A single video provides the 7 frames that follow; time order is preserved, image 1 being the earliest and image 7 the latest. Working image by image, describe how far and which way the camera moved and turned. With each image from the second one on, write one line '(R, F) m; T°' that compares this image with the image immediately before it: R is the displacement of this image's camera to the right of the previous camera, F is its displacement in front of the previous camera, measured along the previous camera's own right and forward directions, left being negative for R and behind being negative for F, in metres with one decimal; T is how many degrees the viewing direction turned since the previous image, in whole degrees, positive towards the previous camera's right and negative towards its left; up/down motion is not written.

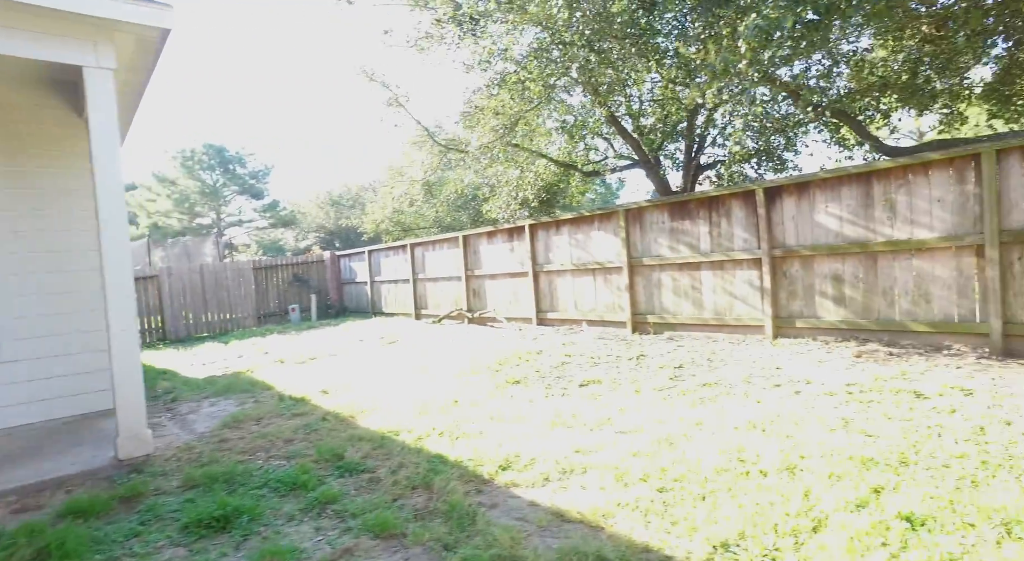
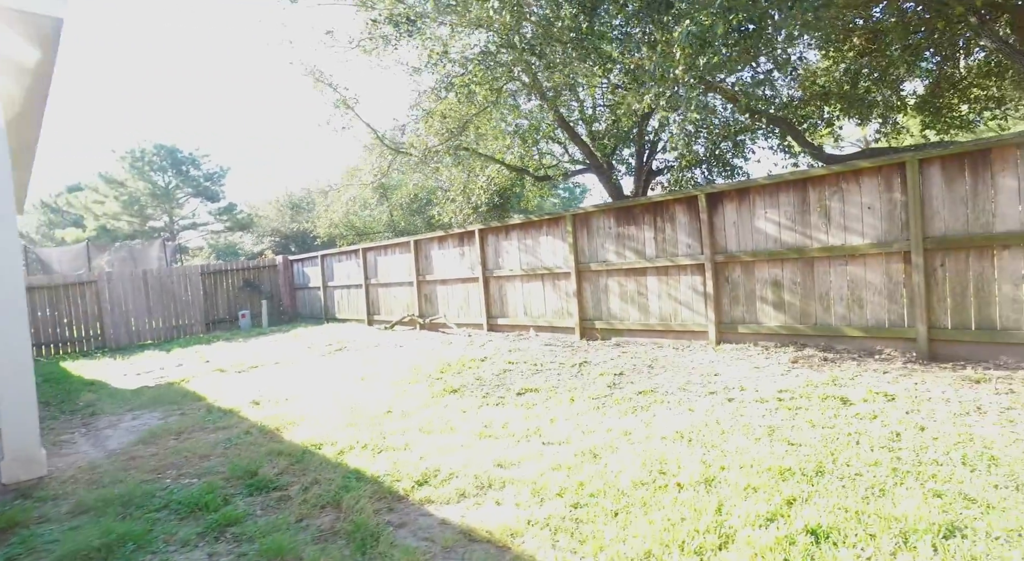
(+0.3, +0.1) m; +3°
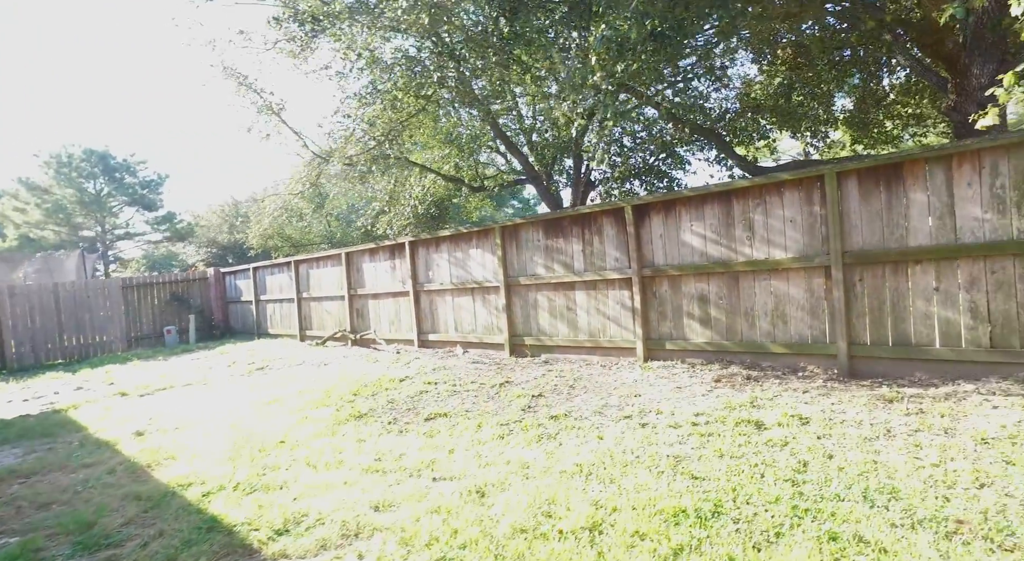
(+0.4, +0.3) m; +4°
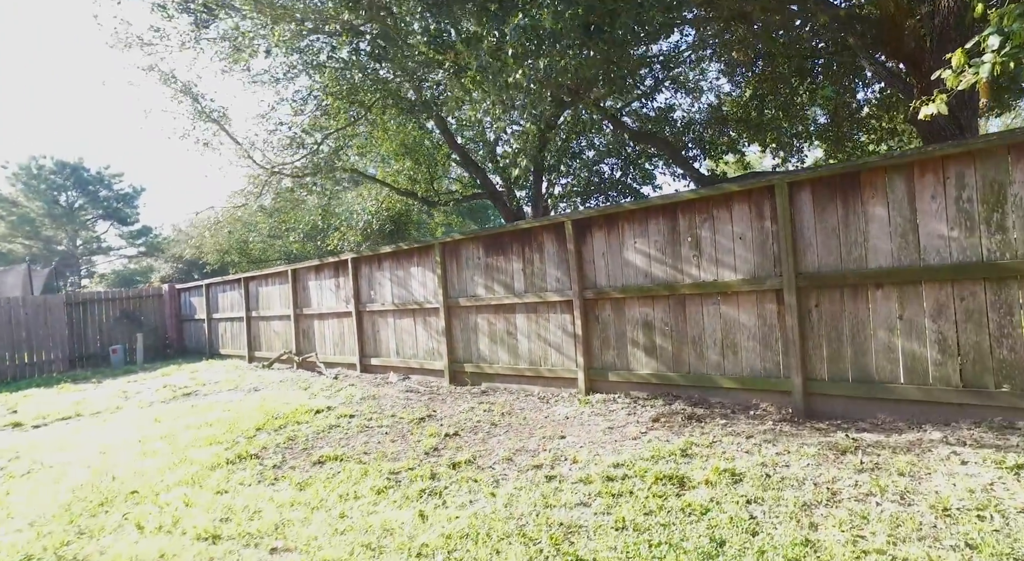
(+0.6, +0.5) m; 0°
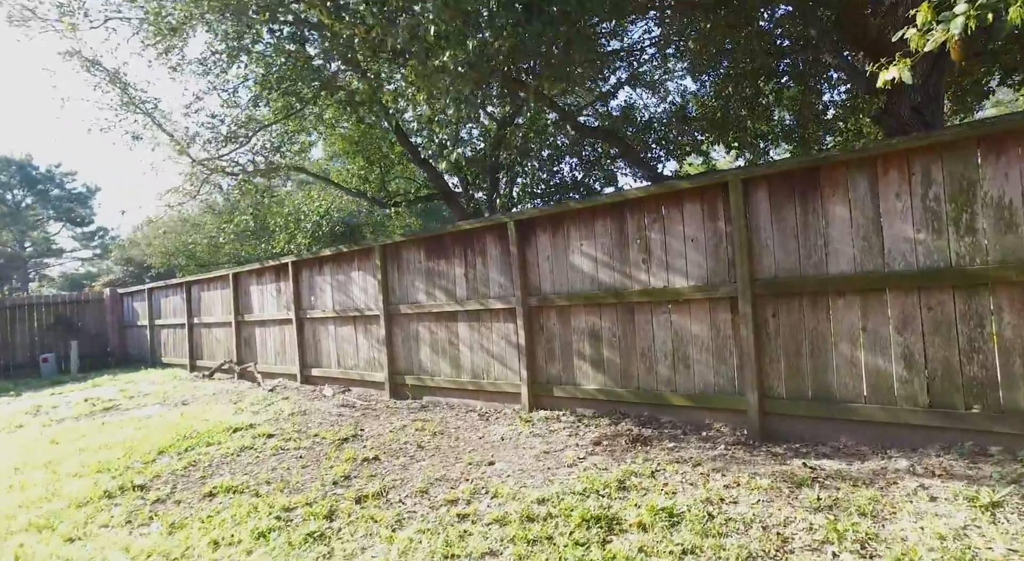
(+0.3, +0.4) m; +2°
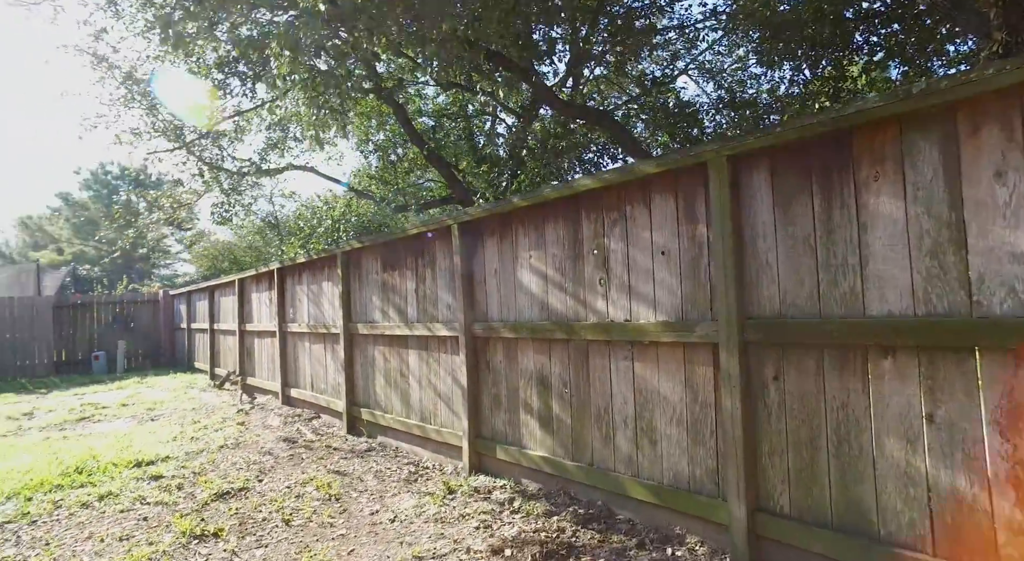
(+0.9, +1.1) m; -10°
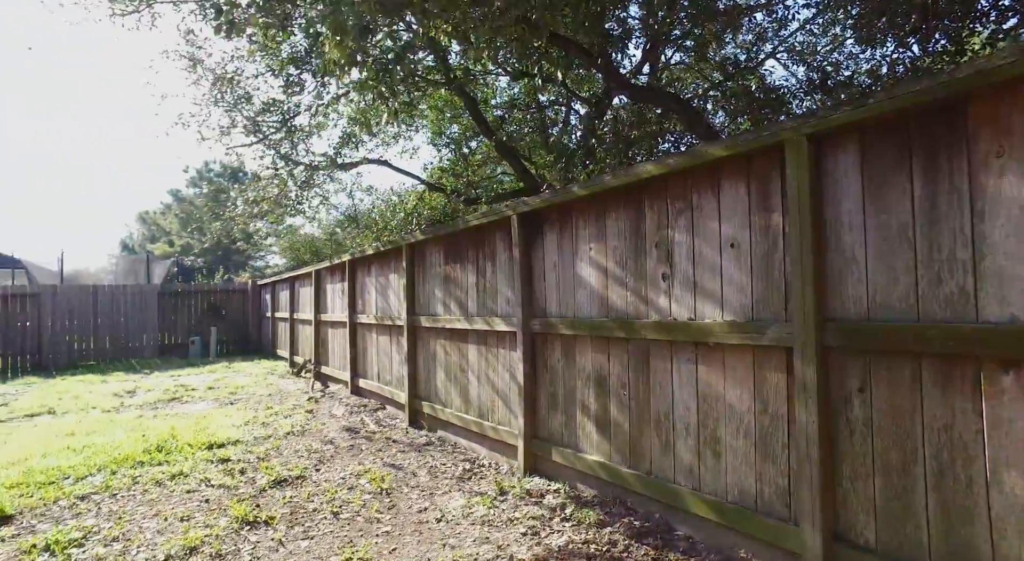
(+0.1, +0.1) m; -8°
